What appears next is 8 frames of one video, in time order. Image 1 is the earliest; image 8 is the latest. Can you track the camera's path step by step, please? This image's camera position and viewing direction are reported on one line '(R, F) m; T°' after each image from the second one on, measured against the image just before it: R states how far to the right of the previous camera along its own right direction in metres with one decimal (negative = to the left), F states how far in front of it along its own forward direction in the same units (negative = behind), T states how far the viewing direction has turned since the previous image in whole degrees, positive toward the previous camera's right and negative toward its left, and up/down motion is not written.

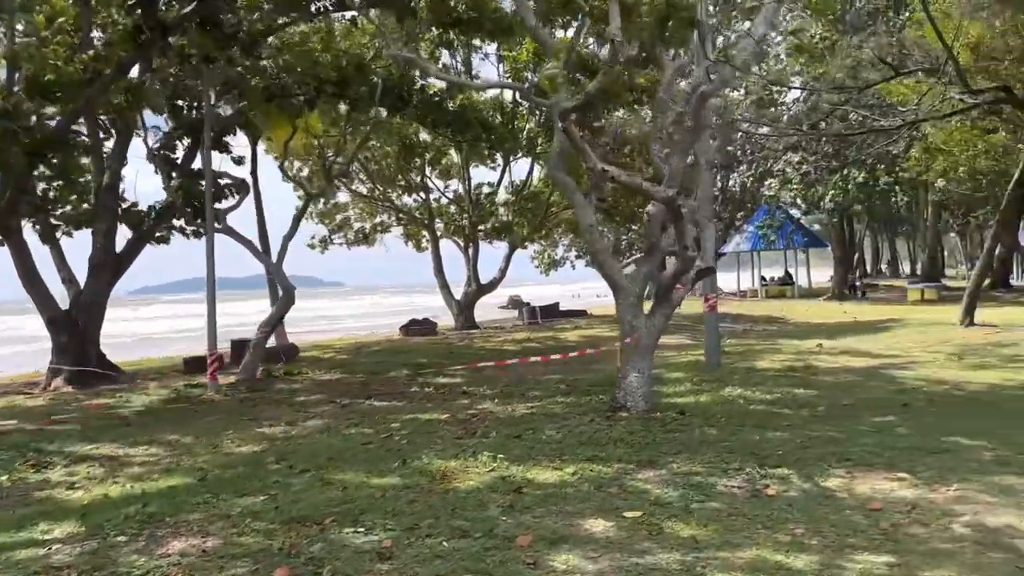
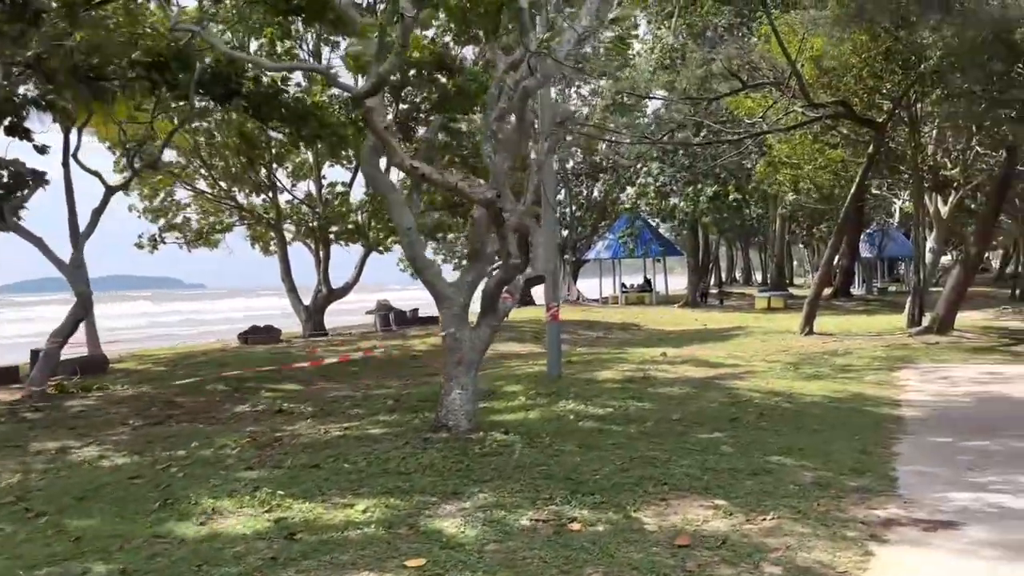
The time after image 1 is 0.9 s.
(+0.6, +0.7) m; +9°
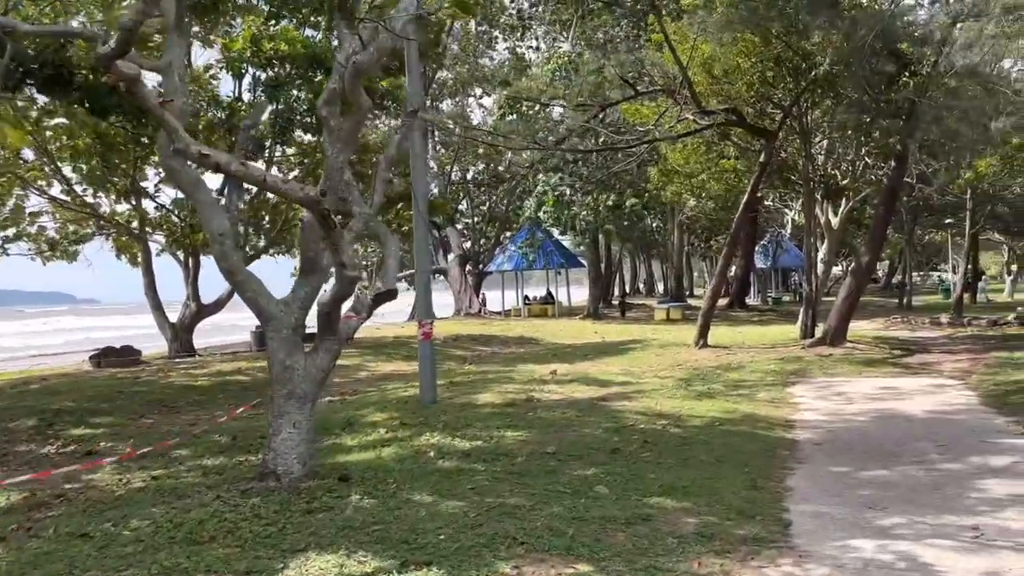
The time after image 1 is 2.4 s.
(+0.5, +1.1) m; +6°
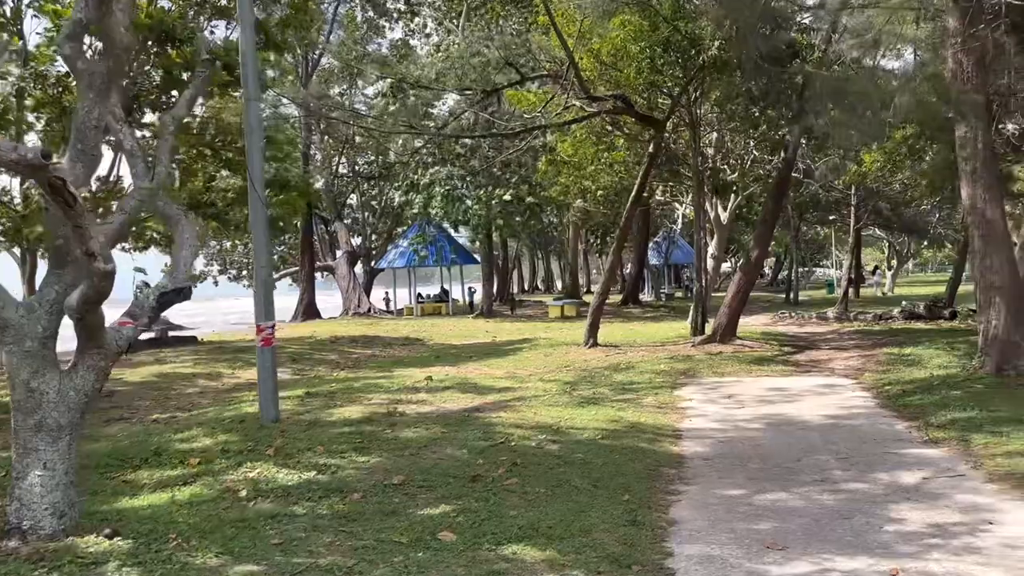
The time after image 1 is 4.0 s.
(+0.5, +1.2) m; +7°
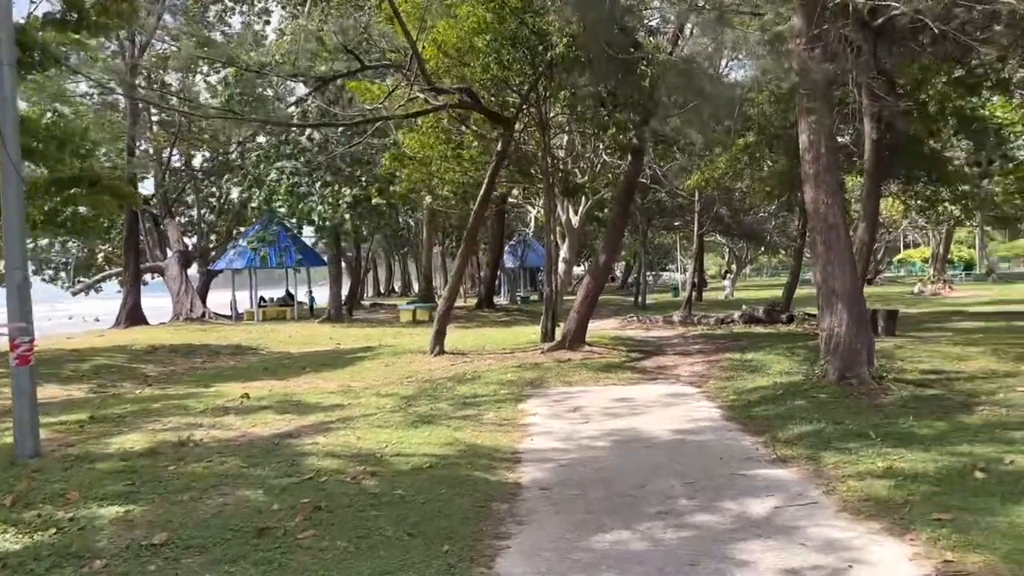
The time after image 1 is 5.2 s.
(+0.3, +0.9) m; +10°
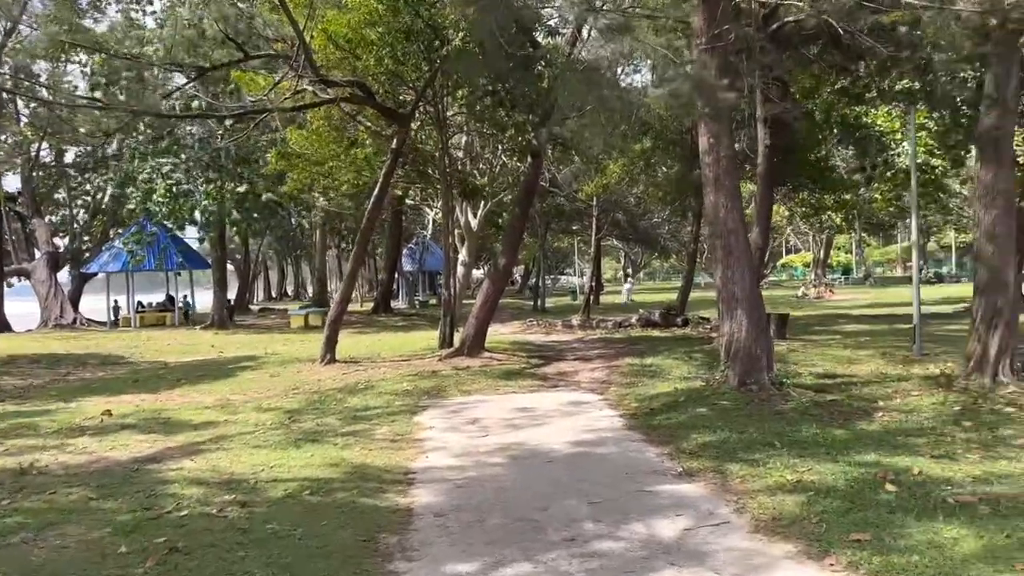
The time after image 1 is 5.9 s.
(+0.1, +0.5) m; +7°
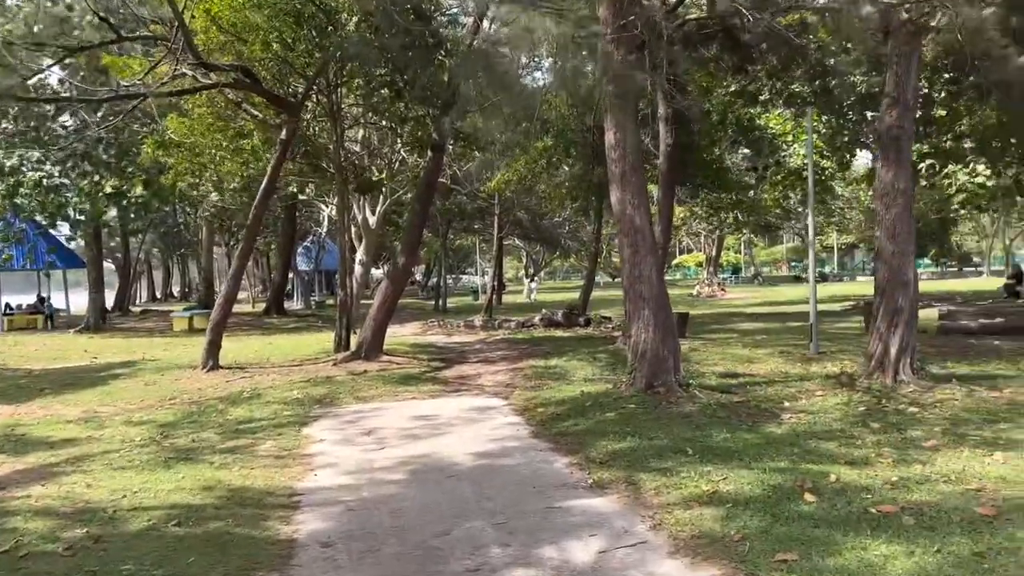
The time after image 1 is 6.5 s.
(0.0, +0.5) m; +7°
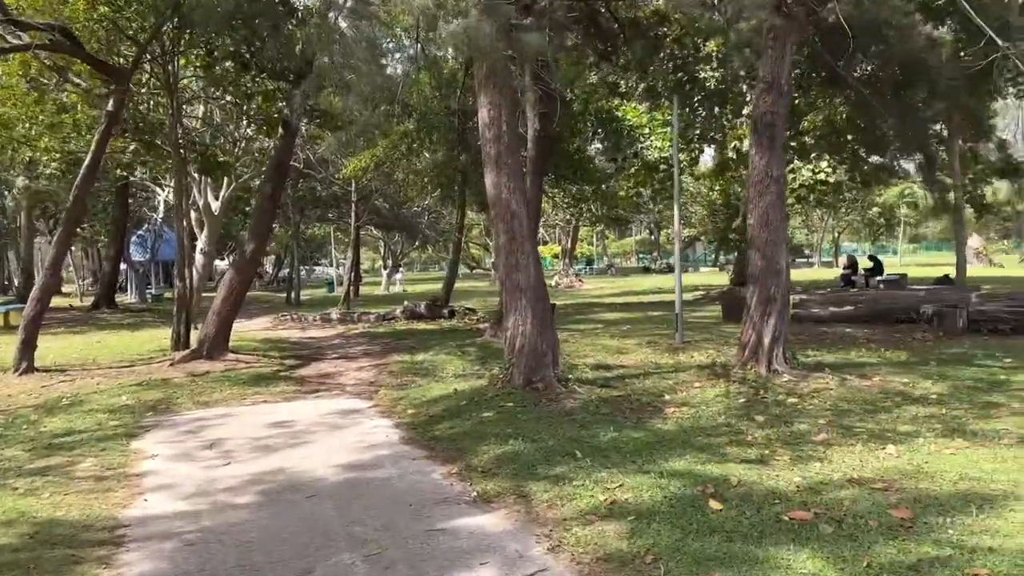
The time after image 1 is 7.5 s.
(-0.1, +0.7) m; +10°
